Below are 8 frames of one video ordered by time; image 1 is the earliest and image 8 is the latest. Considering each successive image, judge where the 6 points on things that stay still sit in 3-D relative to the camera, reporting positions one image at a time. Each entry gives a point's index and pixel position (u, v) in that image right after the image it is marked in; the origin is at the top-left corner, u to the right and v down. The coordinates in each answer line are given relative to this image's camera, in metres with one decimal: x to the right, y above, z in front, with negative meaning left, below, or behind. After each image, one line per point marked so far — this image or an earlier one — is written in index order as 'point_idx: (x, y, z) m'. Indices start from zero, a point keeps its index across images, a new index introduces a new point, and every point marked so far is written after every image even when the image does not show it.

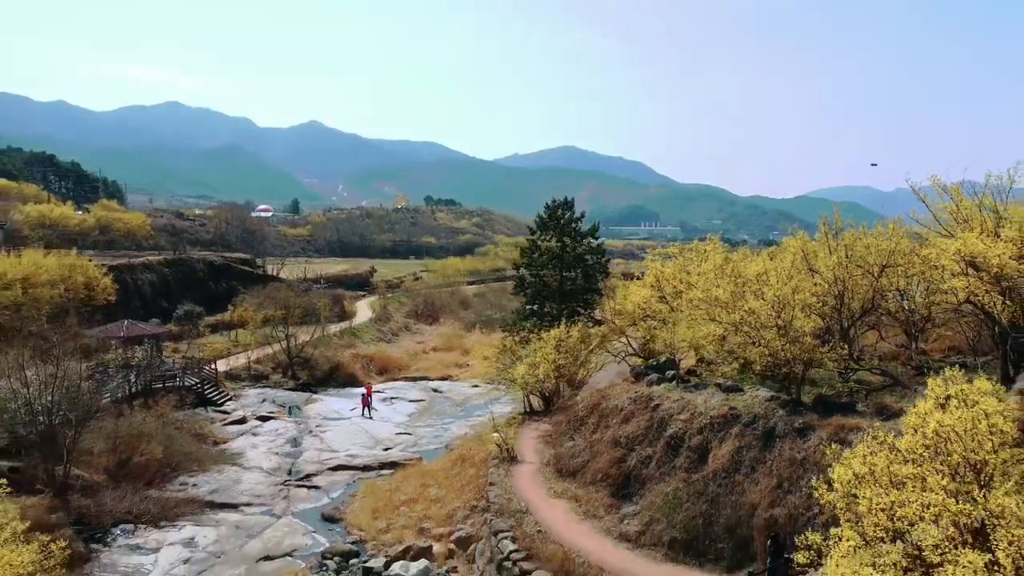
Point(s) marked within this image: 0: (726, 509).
0: (+7.2, -7.4, +19.2) m
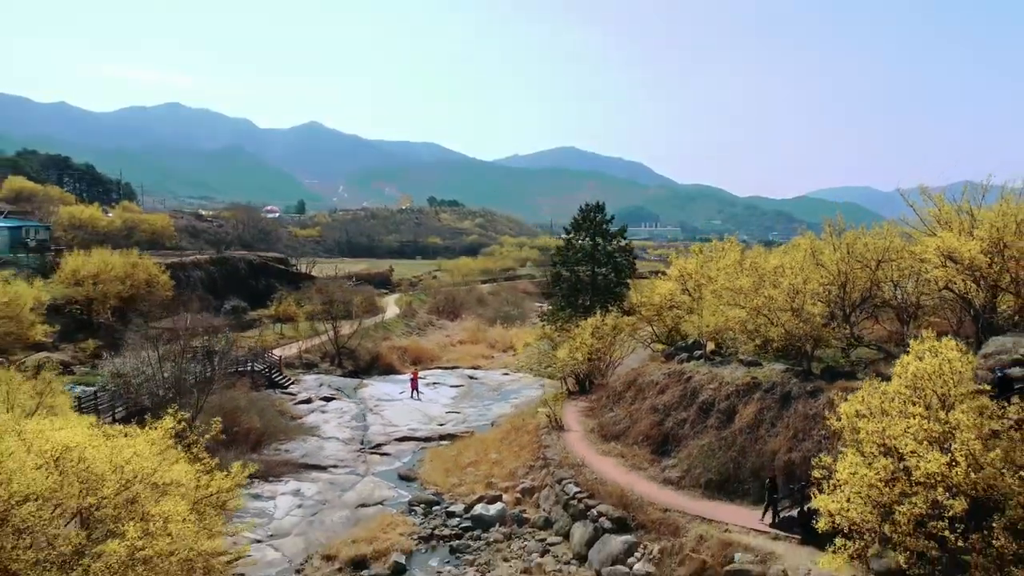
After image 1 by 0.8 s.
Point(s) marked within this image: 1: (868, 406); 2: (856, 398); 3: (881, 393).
0: (+10.0, -6.9, +23.8) m
1: (+10.9, -3.6, +17.5) m
2: (+10.9, -3.5, +18.2) m
3: (+11.3, -3.2, +17.6) m
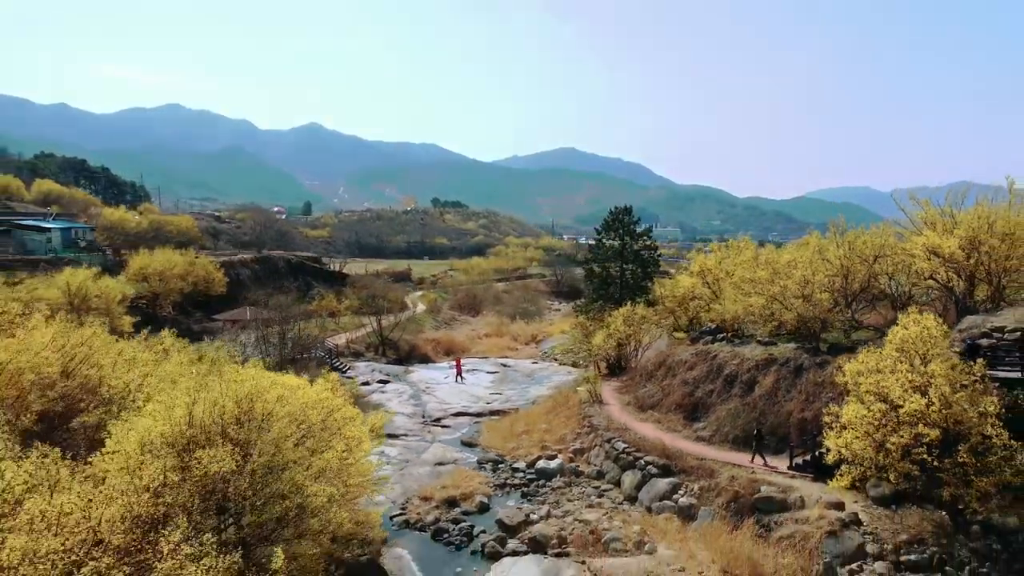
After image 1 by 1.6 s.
0: (+13.1, -6.4, +28.9) m
1: (+14.0, -3.1, +22.6) m
2: (+14.0, -3.0, +23.3) m
3: (+14.4, -2.6, +22.6) m
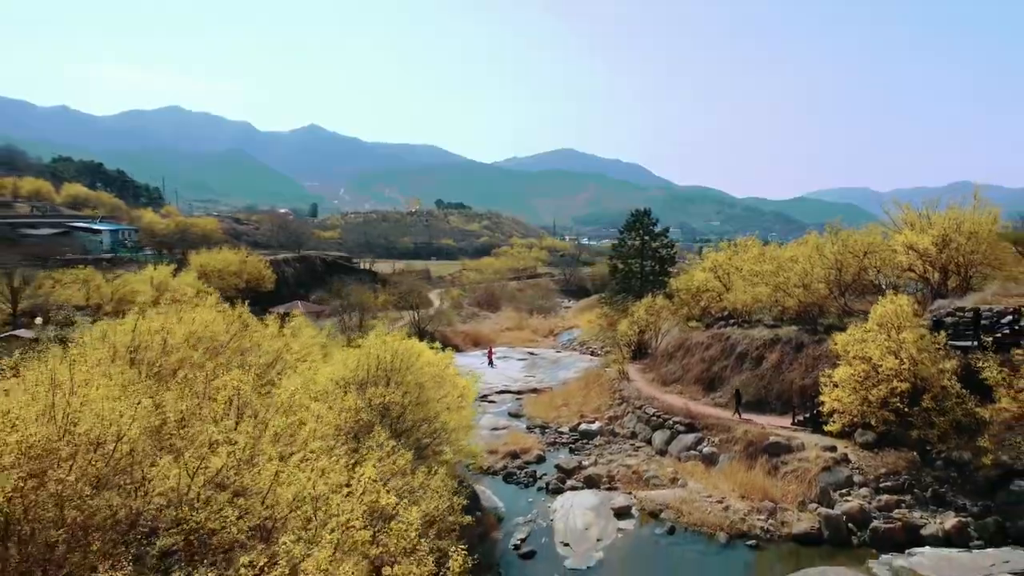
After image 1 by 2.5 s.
0: (+16.1, -5.8, +34.8) m
1: (+17.0, -2.4, +28.5) m
2: (+17.0, -2.3, +29.2) m
3: (+17.4, -2.0, +28.5) m
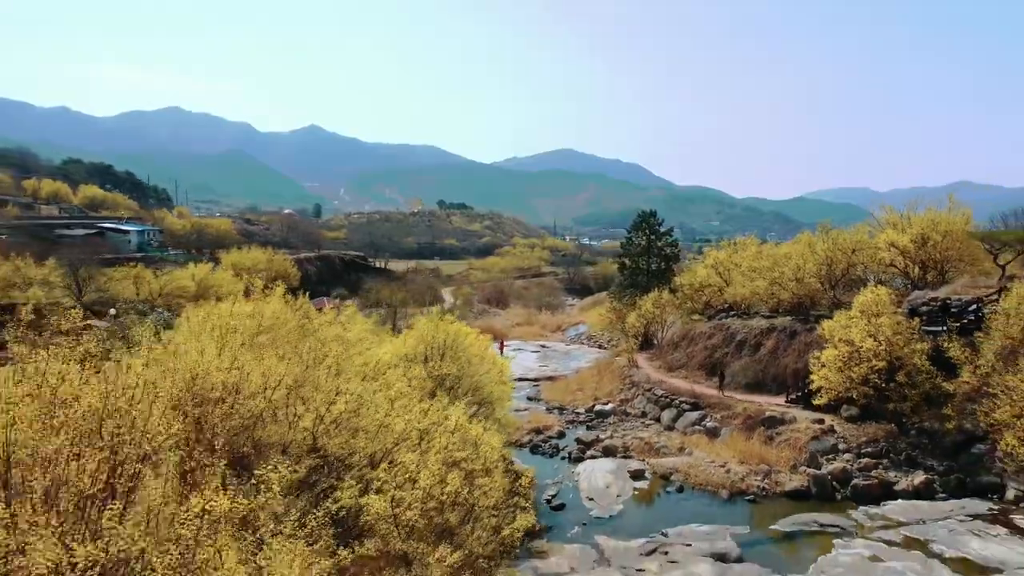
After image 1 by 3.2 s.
0: (+17.7, -5.4, +38.8) m
1: (+18.5, -2.0, +32.5) m
2: (+18.6, -1.9, +33.2) m
3: (+18.9, -1.6, +32.5) m
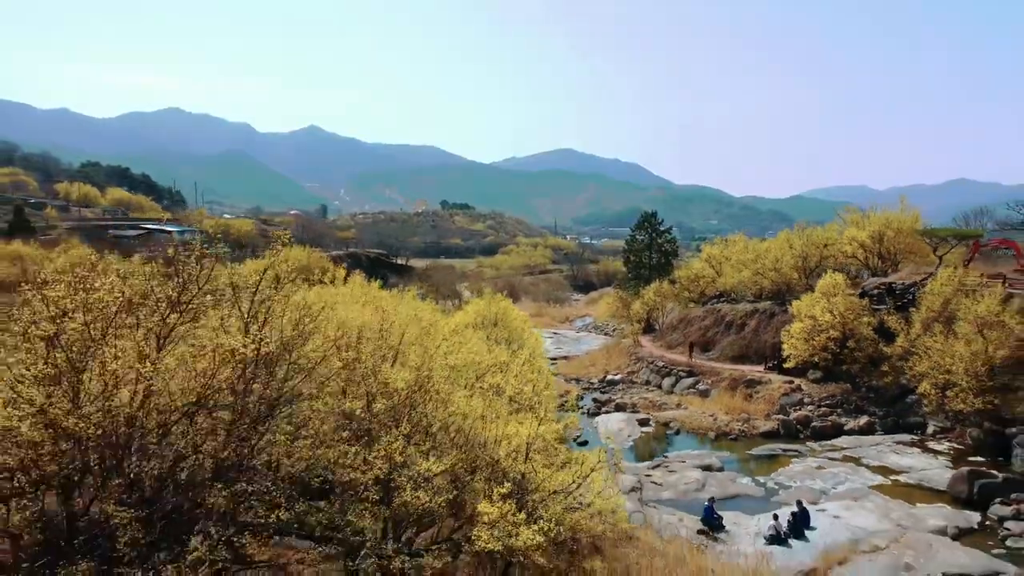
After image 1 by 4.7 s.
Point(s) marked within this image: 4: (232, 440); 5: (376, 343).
0: (+19.8, -4.4, +46.6) m
1: (+20.7, -1.0, +40.4) m
2: (+20.7, -1.0, +41.0) m
3: (+21.1, -0.6, +40.4) m
4: (-5.3, -3.0, +11.0) m
5: (-3.9, -1.6, +16.5) m
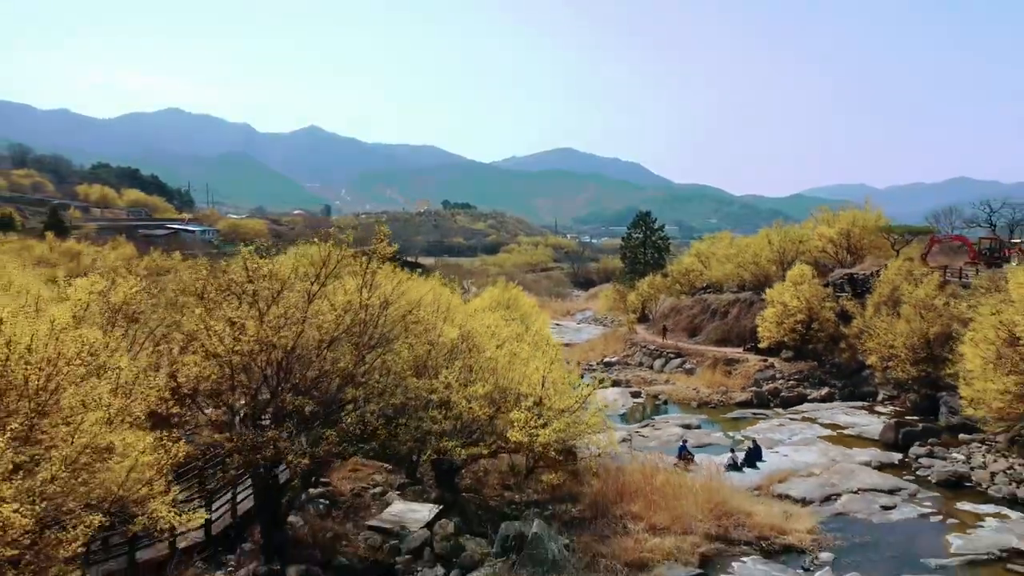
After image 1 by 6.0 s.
0: (+20.5, -3.6, +52.4) m
1: (+21.4, -0.2, +46.1) m
2: (+21.4, -0.2, +46.8) m
3: (+21.8, +0.2, +46.2) m
4: (-4.6, -2.3, +16.7) m
5: (-3.2, -0.8, +22.3) m
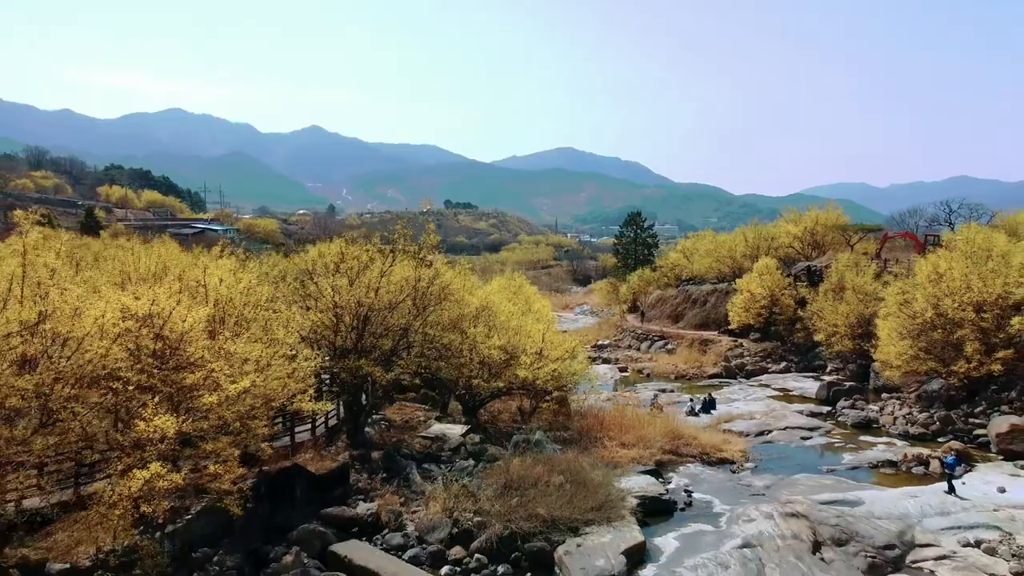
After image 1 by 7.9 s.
0: (+20.9, -2.7, +59.6) m
1: (+21.8, +0.7, +53.3) m
2: (+21.8, +0.8, +54.0) m
3: (+22.2, +1.1, +53.3) m
4: (-4.2, -1.4, +23.9) m
5: (-2.8, 0.0, +29.5) m
